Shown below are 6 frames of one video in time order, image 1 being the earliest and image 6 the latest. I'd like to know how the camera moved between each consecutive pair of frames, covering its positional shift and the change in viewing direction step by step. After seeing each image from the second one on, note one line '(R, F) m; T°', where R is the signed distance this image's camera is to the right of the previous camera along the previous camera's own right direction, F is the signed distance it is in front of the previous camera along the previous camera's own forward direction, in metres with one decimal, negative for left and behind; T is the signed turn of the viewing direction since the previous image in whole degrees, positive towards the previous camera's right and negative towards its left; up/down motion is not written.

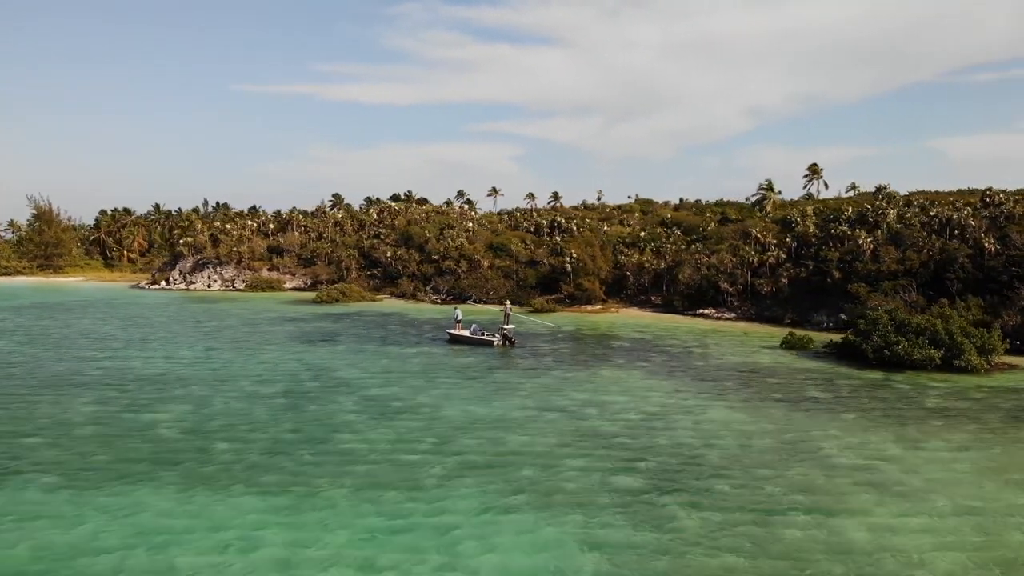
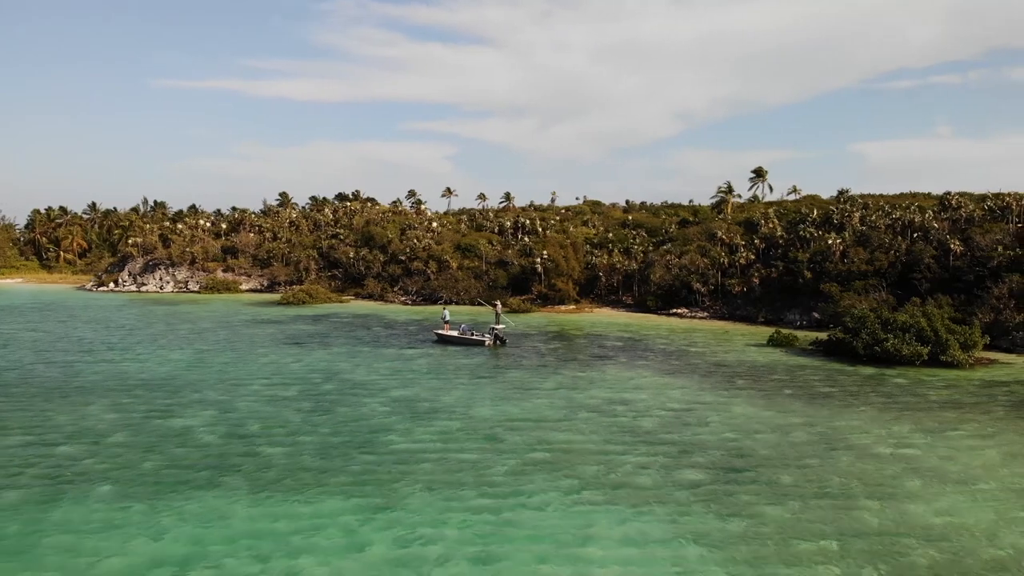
(-3.0, -0.4) m; +5°
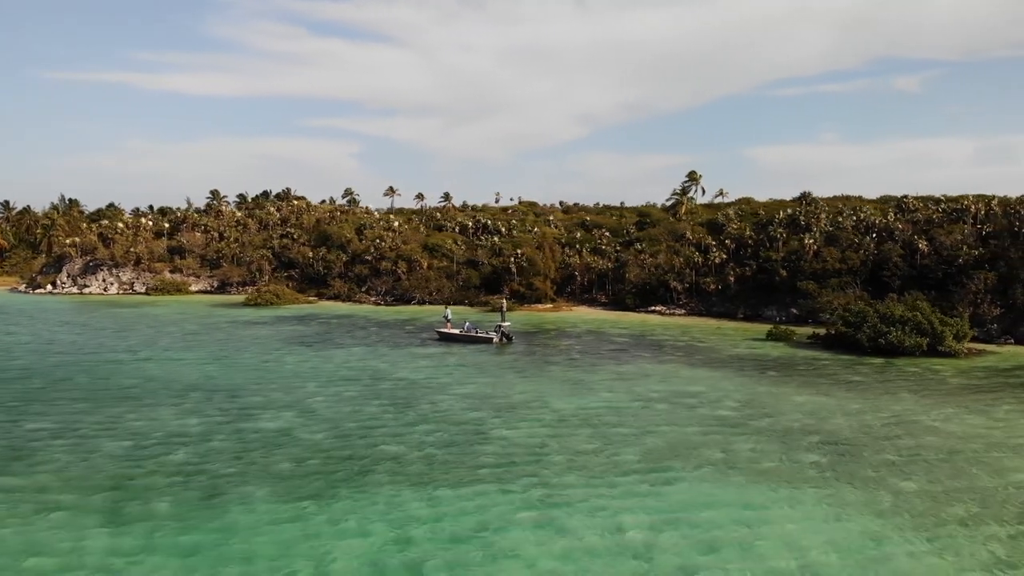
(-5.4, -0.7) m; +6°
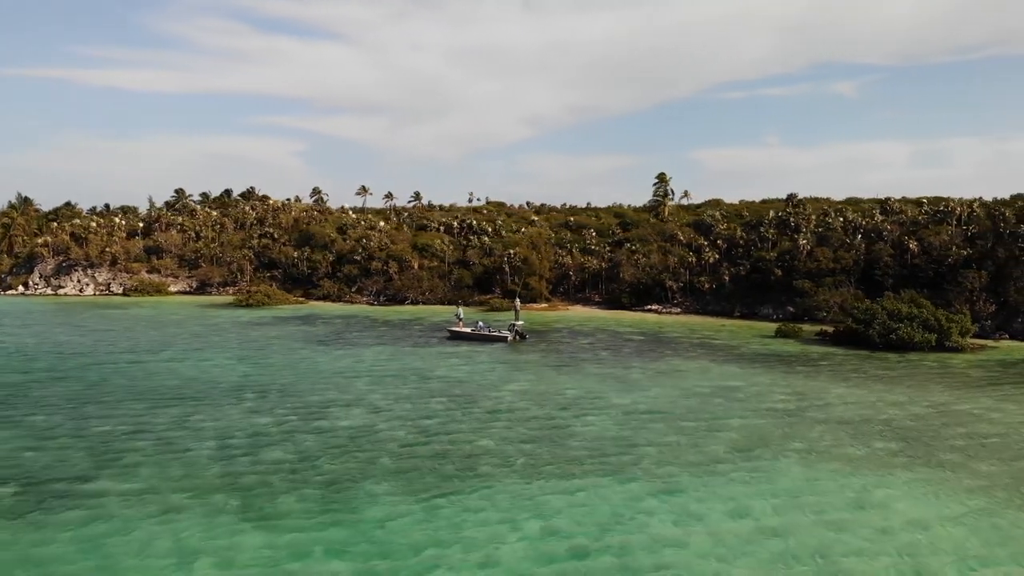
(-3.7, -0.6) m; +4°
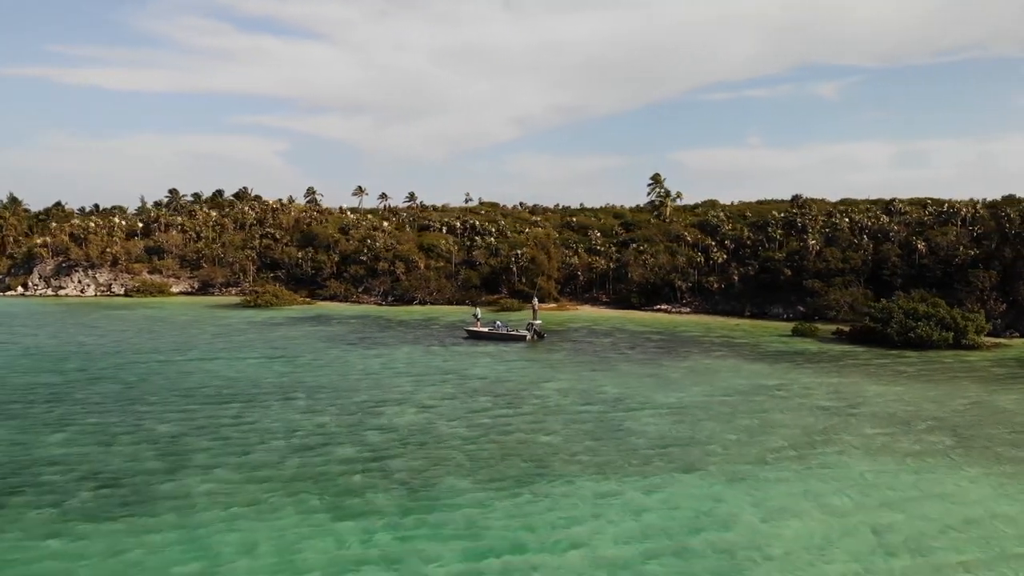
(-2.2, -0.5) m; +1°
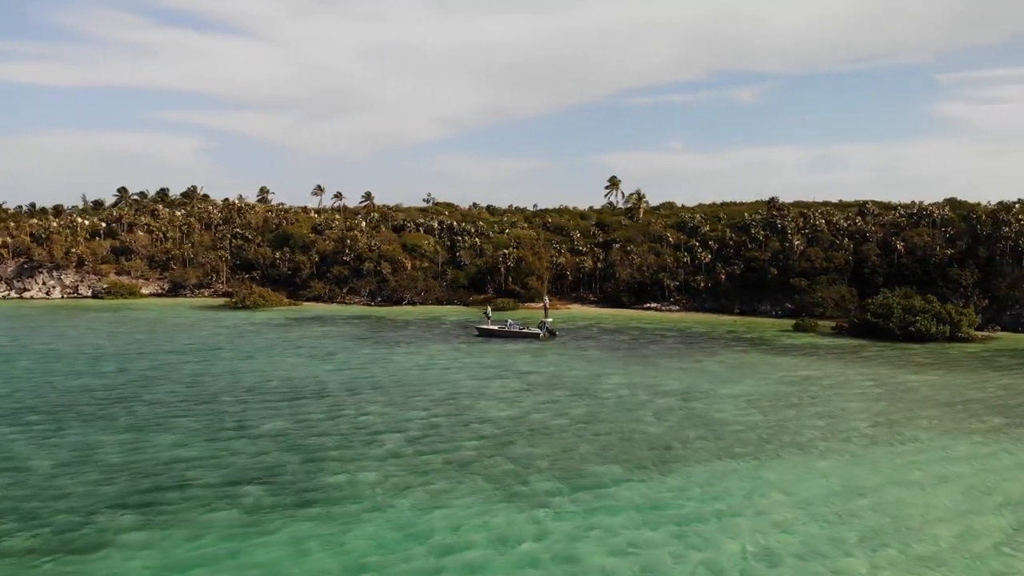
(-5.1, -1.0) m; +5°
